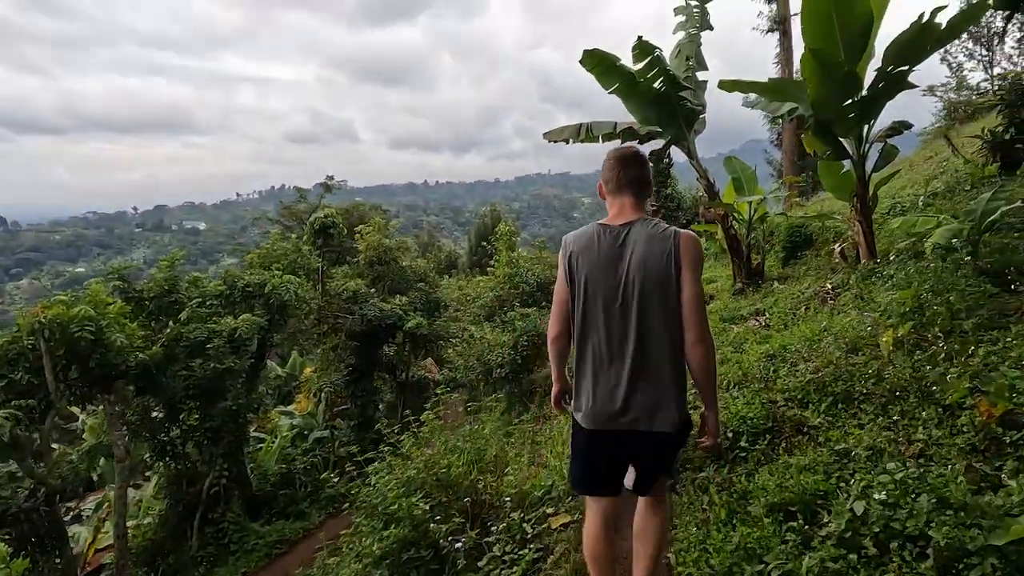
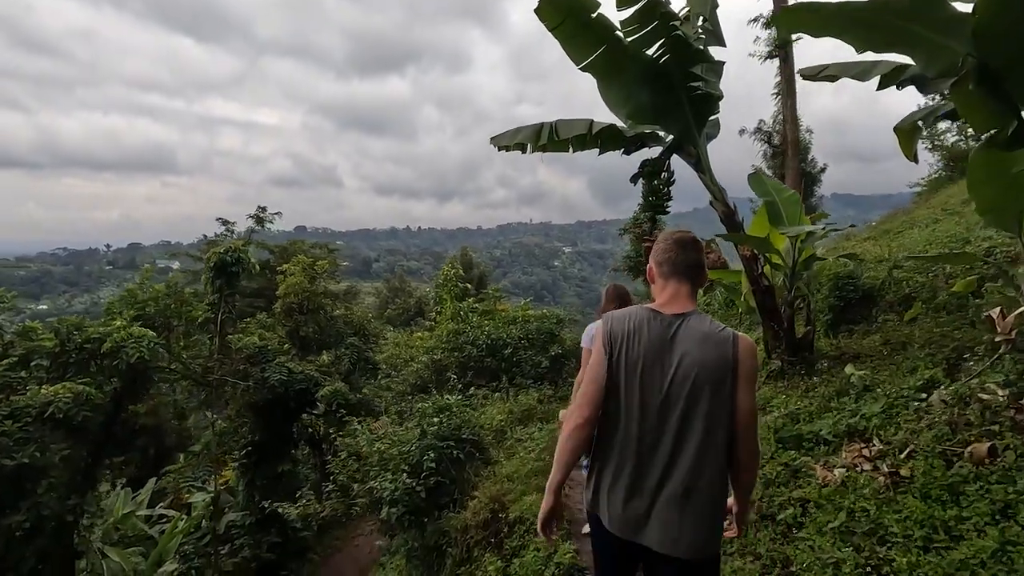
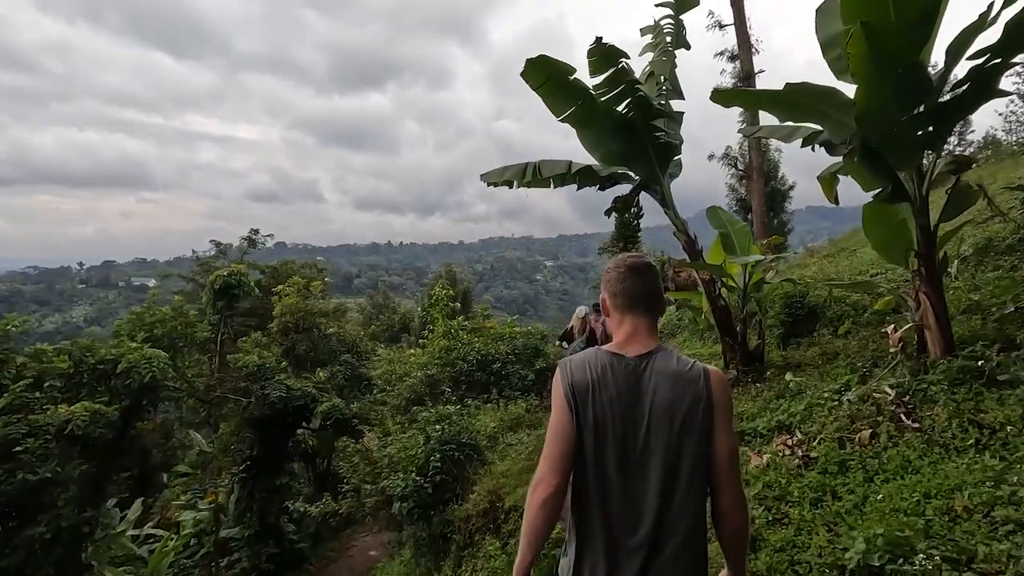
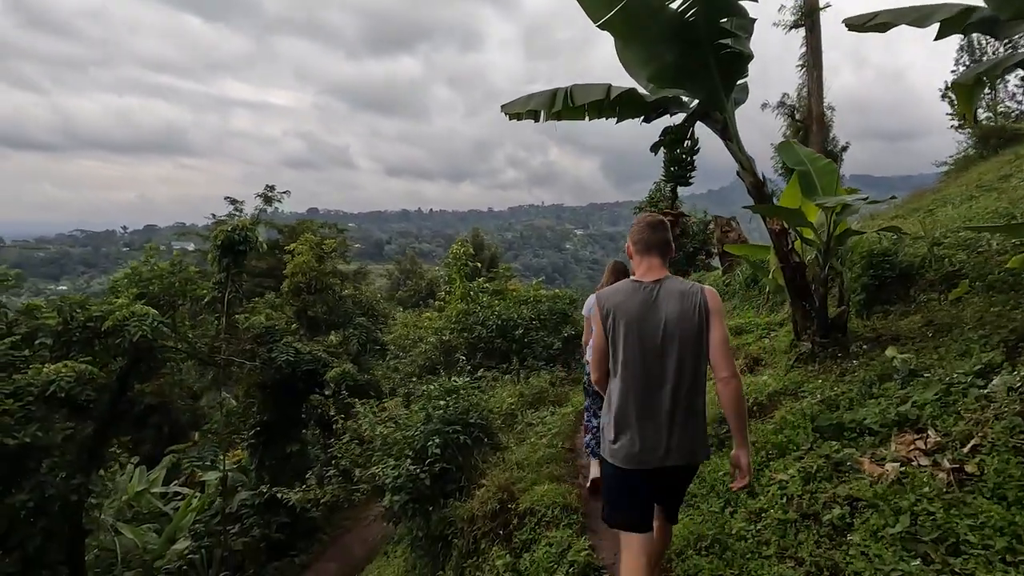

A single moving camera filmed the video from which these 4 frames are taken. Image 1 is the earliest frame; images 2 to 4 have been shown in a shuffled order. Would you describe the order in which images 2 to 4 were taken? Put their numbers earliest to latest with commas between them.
3, 2, 4
